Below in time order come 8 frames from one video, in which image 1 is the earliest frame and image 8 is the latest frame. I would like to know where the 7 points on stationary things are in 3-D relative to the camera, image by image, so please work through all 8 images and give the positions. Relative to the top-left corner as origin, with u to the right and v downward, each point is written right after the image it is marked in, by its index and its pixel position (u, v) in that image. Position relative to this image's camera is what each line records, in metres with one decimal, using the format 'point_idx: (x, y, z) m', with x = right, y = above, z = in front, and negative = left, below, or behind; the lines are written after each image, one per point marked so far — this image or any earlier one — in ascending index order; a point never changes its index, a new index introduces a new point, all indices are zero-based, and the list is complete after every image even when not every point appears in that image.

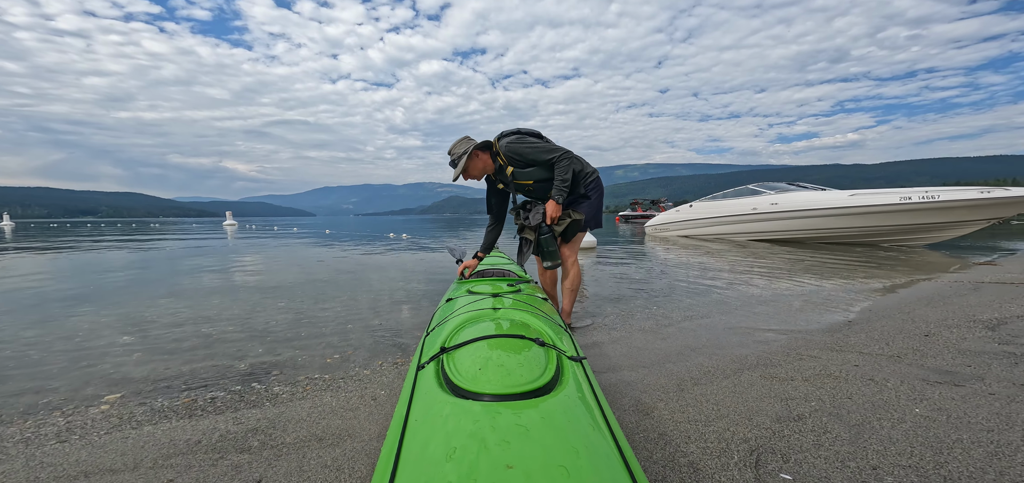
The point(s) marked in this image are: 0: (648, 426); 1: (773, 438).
0: (+0.9, -1.1, +2.2) m
1: (+1.4, -1.0, +1.9) m
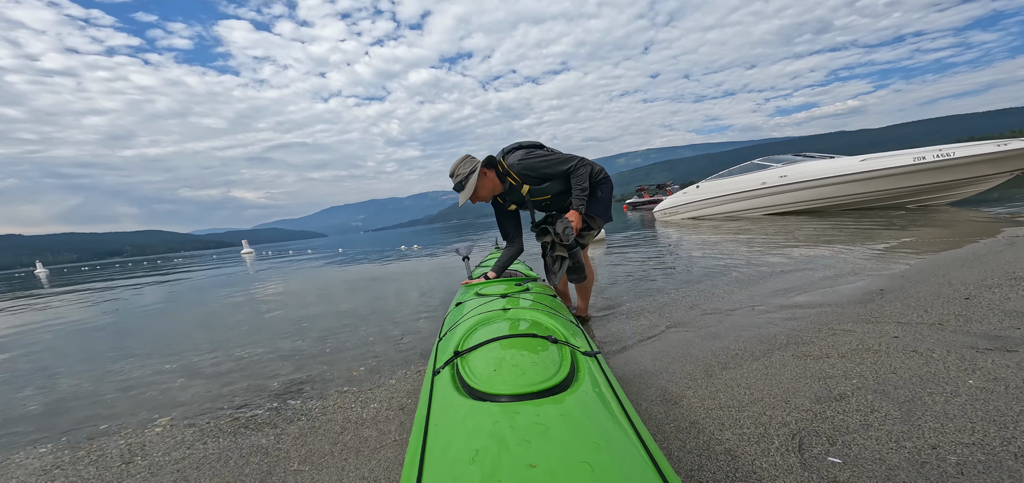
0: (+1.0, -1.1, +2.2) m
1: (+1.6, -0.9, +1.8) m
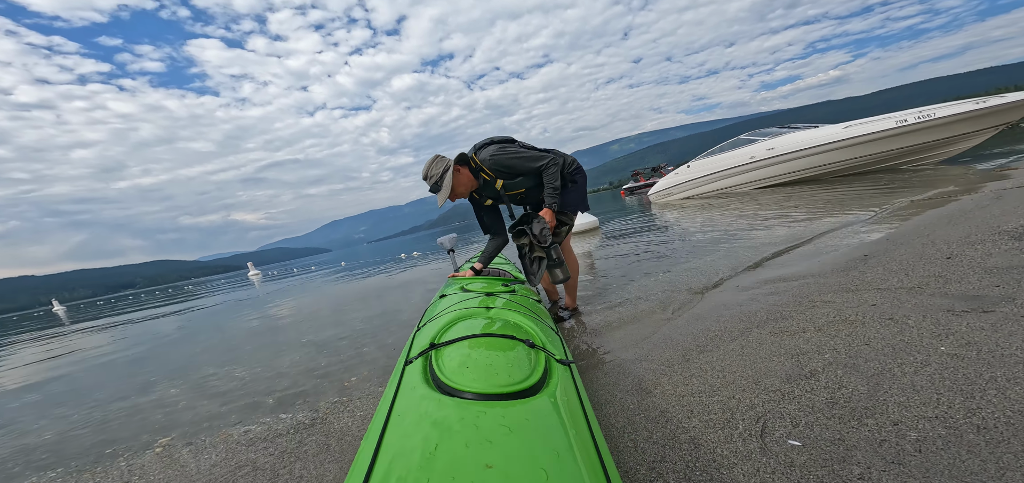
0: (+0.8, -1.0, +2.1) m
1: (+1.3, -0.8, +1.7) m
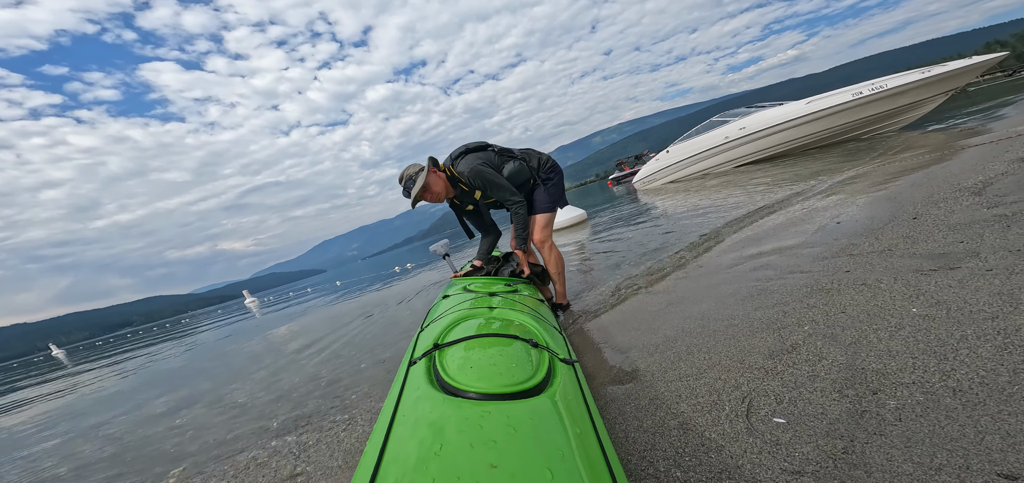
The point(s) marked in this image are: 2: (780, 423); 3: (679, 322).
0: (+0.7, -0.9, +2.0) m
1: (+1.2, -0.7, +1.7) m
2: (+1.0, -0.7, +1.4) m
3: (+1.4, -0.6, +2.9) m
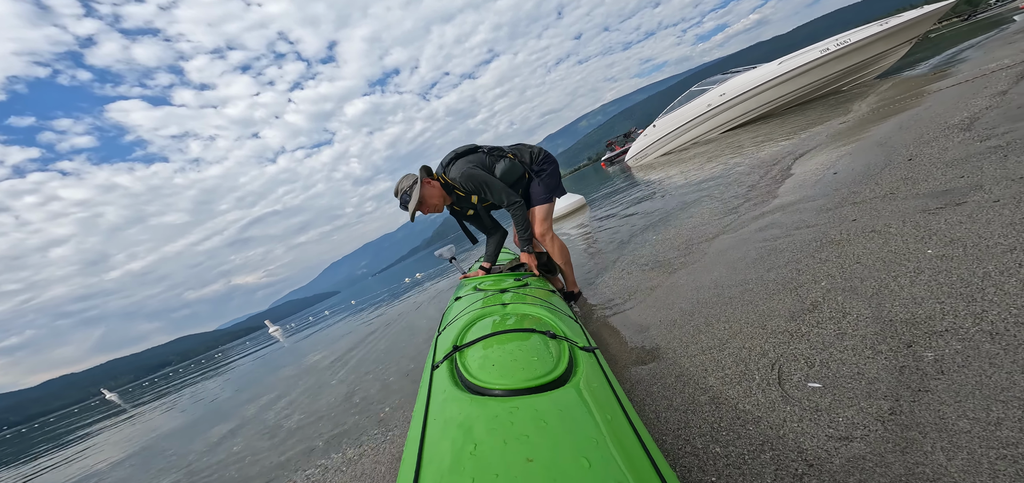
0: (+0.8, -0.8, +2.0) m
1: (+1.3, -0.5, +1.7) m
2: (+1.2, -0.5, +1.4) m
3: (+1.5, -0.4, +2.9) m
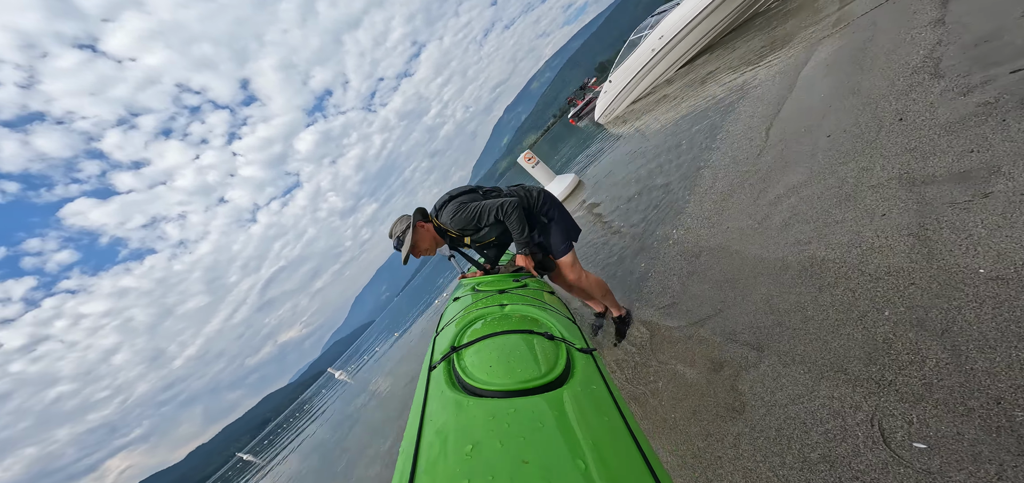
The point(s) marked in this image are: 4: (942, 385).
0: (+1.5, -1.2, +2.2) m
1: (+1.9, -0.7, +1.8) m
2: (+1.7, -0.9, +1.5) m
3: (+2.0, -0.6, +3.1) m
4: (+1.9, -0.6, +1.6) m
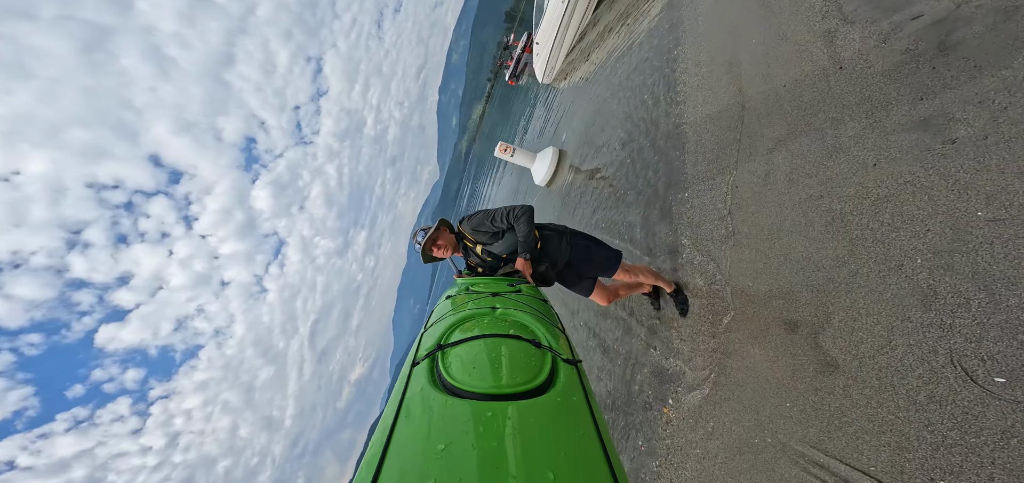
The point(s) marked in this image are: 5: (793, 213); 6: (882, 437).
0: (+2.3, -1.1, +2.4) m
1: (+2.4, -0.6, +2.1) m
2: (+2.3, -0.8, +1.8) m
3: (+2.4, -0.3, +3.3) m
4: (+2.4, -0.5, +1.9) m
5: (+2.5, 0.0, +2.9) m
6: (+2.3, -1.1, +2.1) m
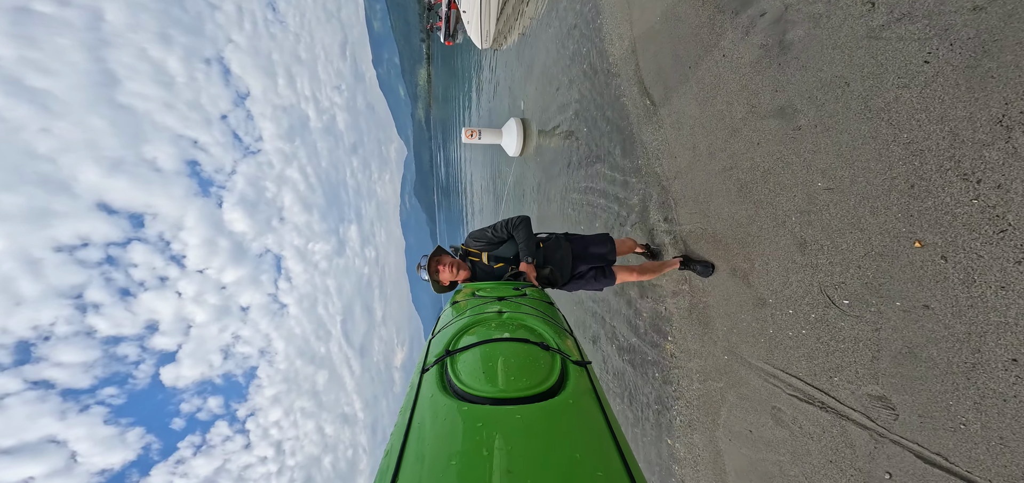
0: (+2.3, -0.8, +3.2) m
1: (+2.3, -0.3, +2.8) m
2: (+2.3, -0.6, +2.5) m
3: (+2.3, 0.0, +4.0) m
4: (+2.3, -0.2, +2.6) m
5: (+2.2, +0.4, +3.6) m
6: (+2.3, -0.9, +2.9) m
